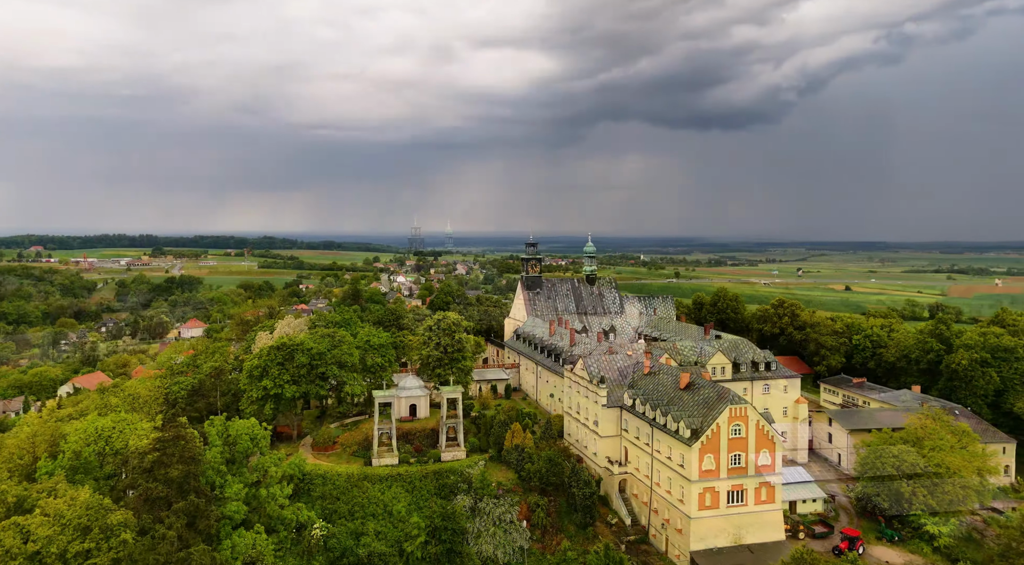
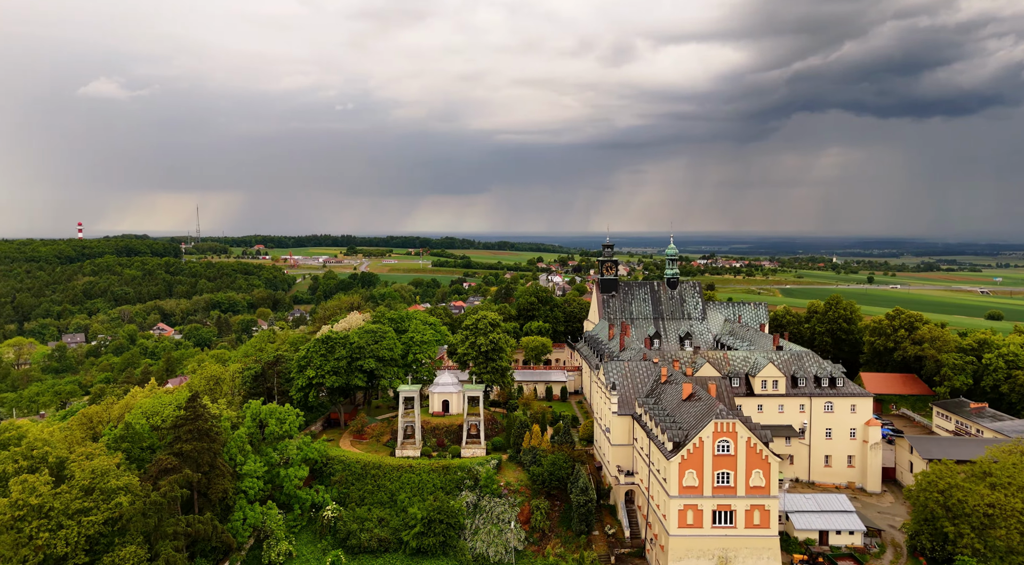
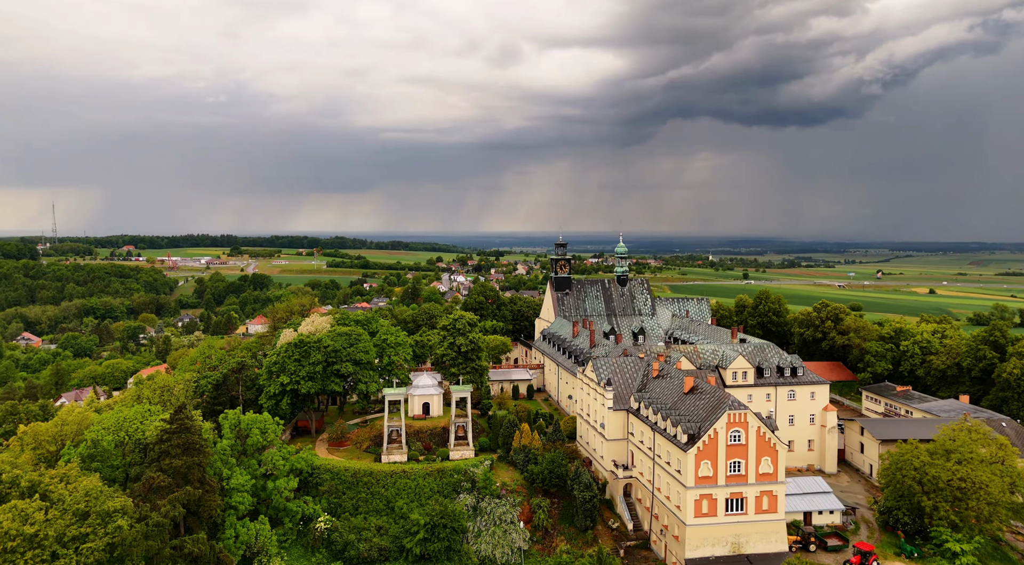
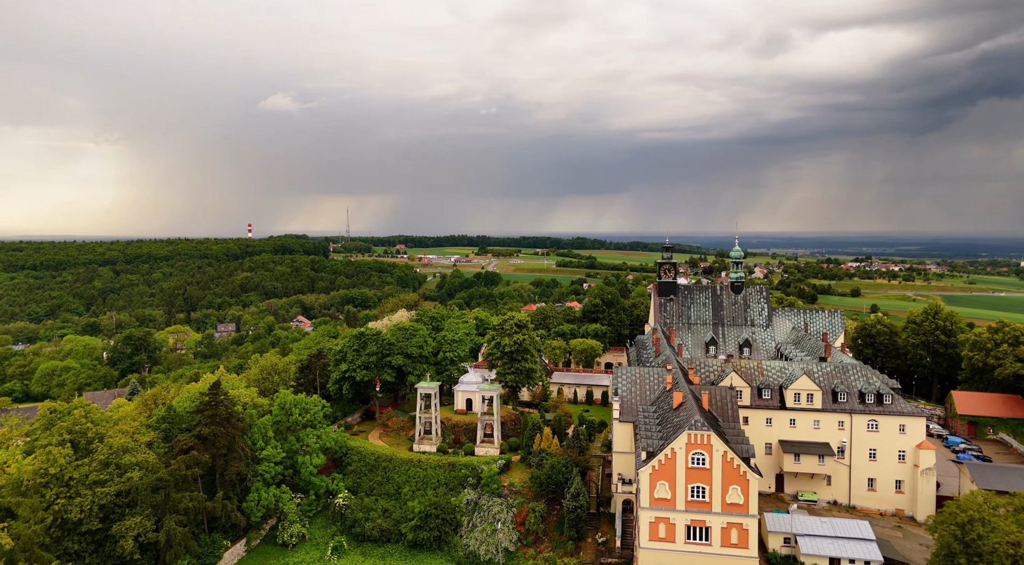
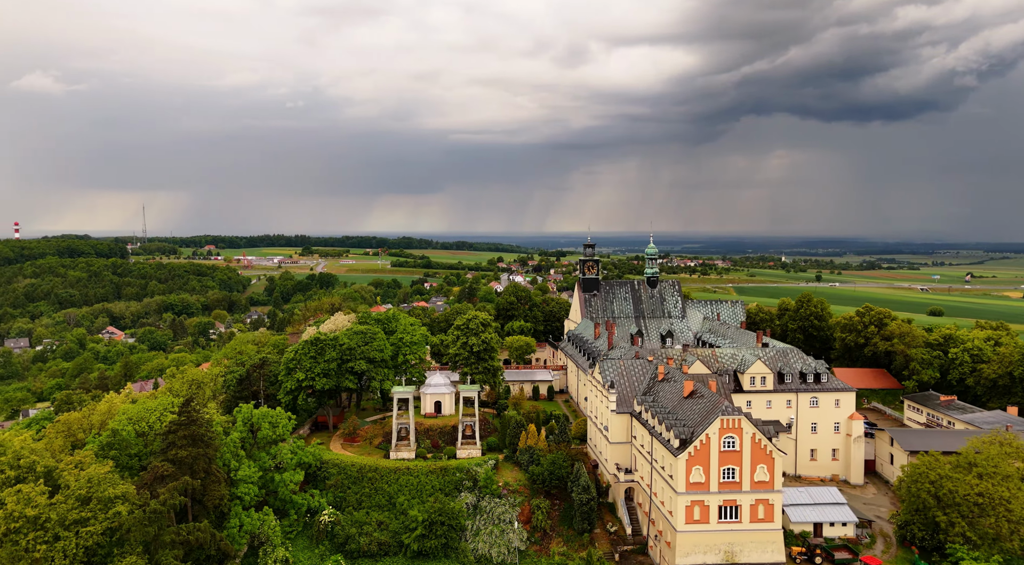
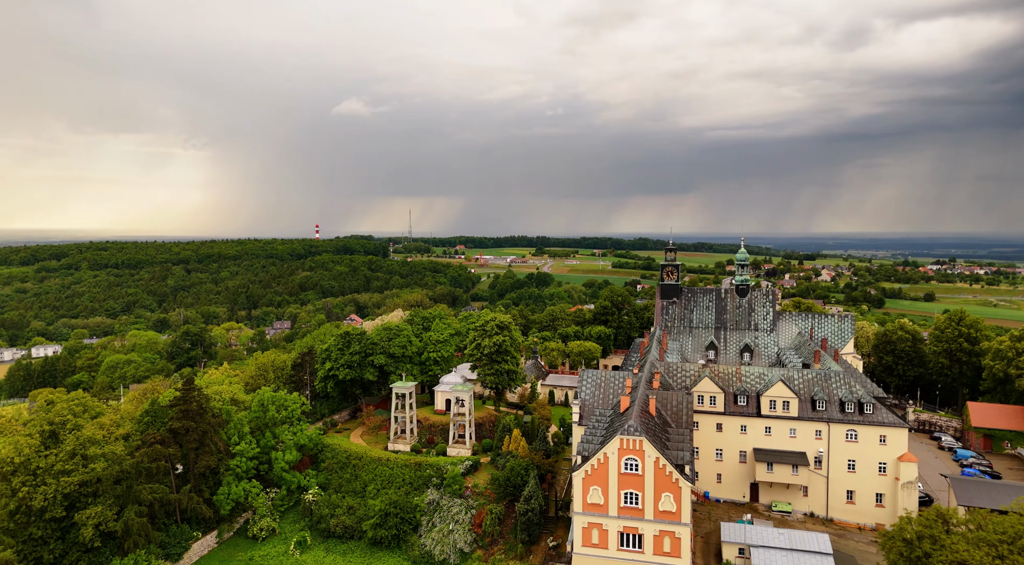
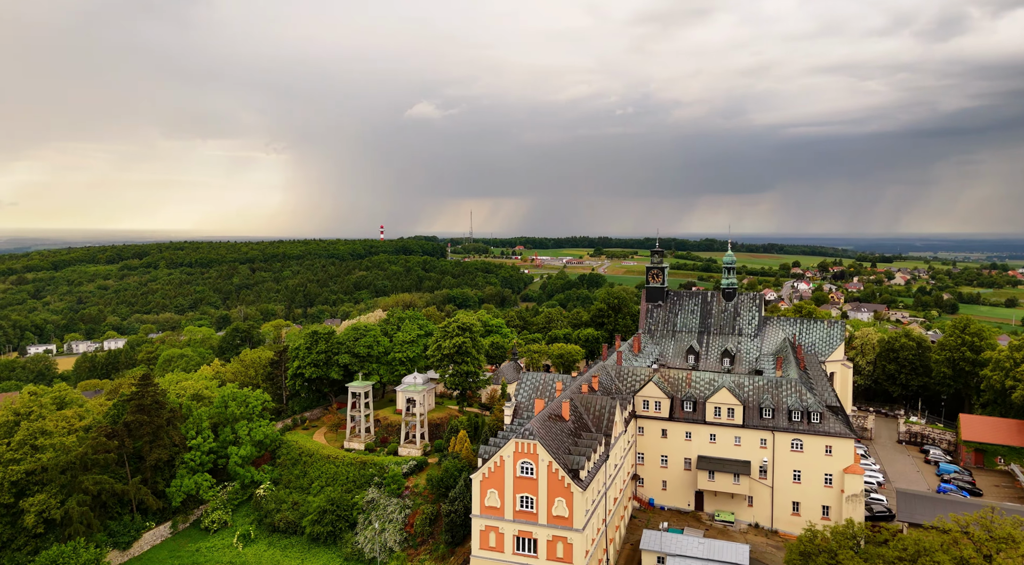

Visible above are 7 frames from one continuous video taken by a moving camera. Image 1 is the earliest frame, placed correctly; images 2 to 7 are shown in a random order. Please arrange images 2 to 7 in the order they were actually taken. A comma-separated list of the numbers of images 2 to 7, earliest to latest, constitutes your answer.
3, 5, 2, 4, 6, 7
